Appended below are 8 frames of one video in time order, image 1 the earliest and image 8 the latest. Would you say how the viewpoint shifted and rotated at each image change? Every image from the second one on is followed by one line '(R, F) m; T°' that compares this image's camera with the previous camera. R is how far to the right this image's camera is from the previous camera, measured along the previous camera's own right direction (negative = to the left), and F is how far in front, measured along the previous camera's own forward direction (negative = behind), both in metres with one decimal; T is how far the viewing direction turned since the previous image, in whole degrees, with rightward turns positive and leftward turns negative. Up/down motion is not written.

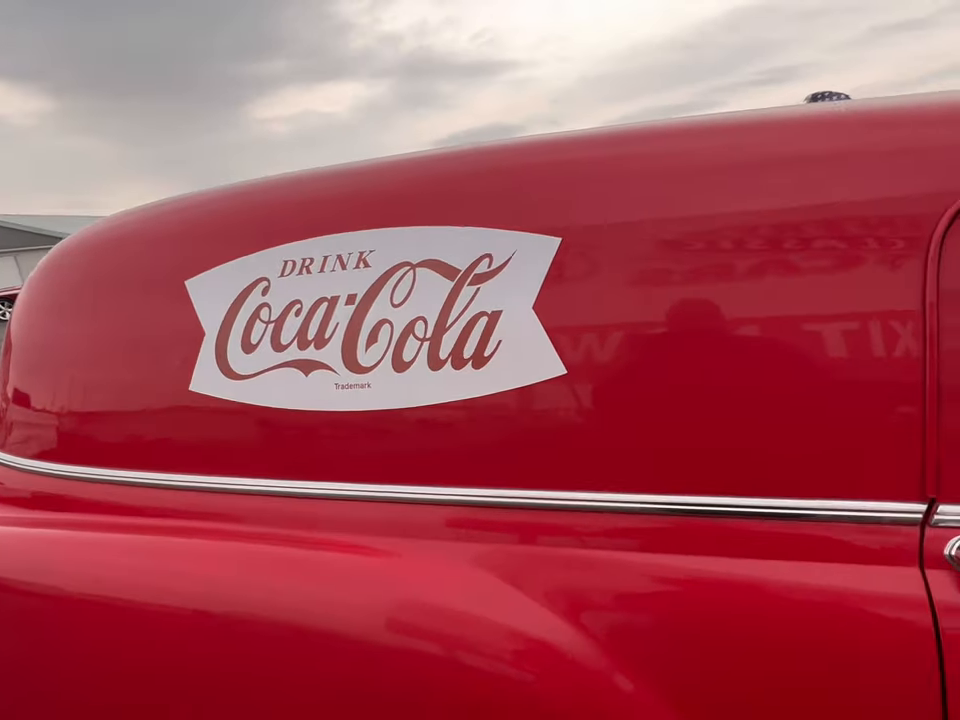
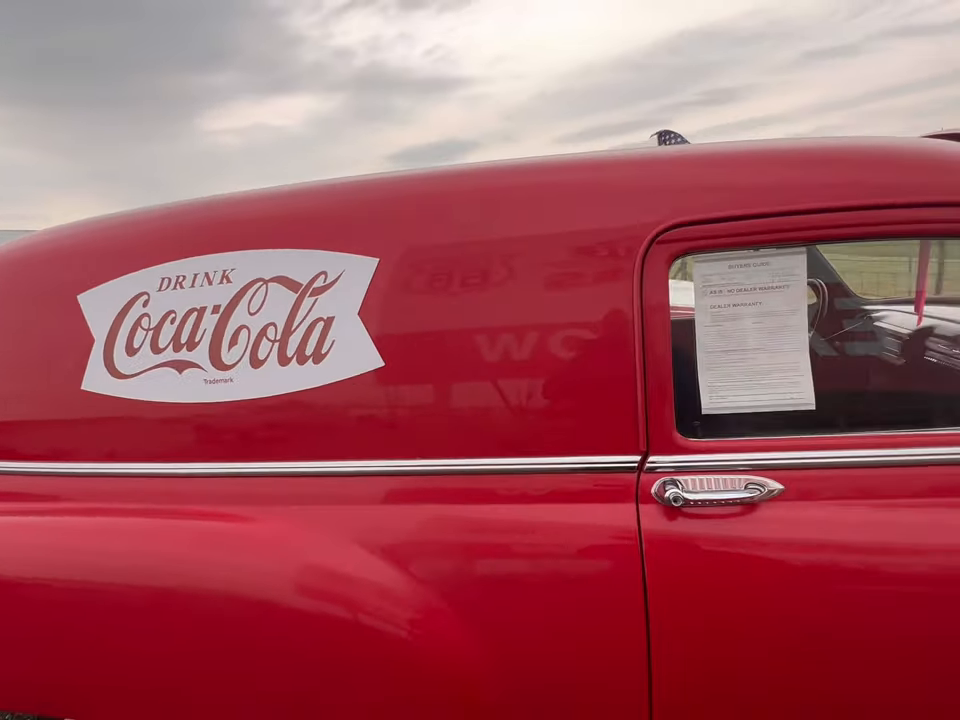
(+0.3, -0.3) m; +4°
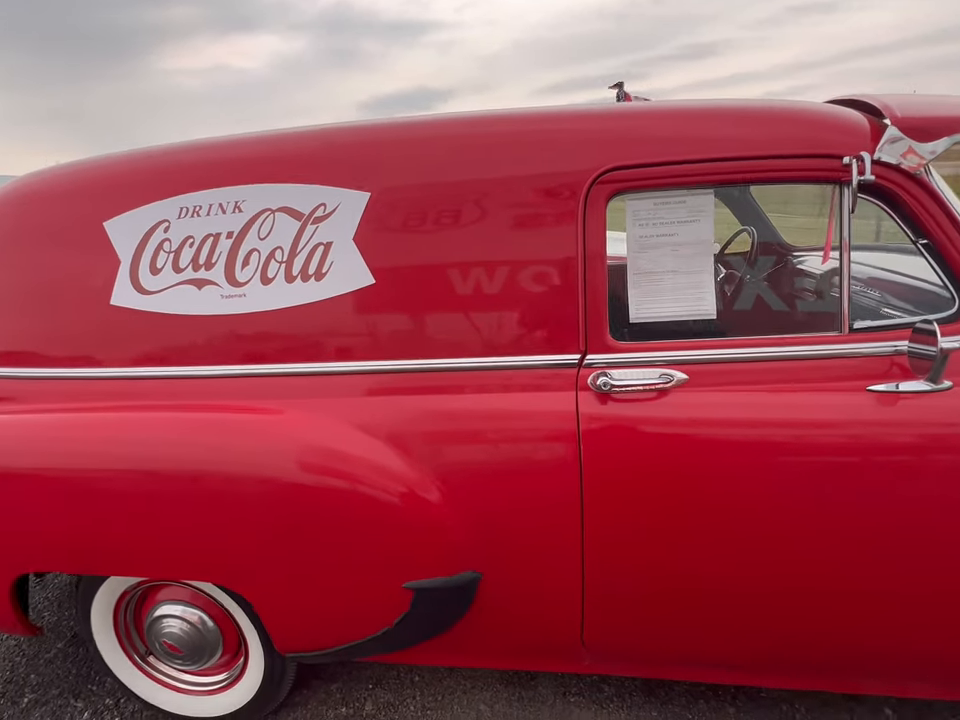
(0.0, -0.3) m; +3°
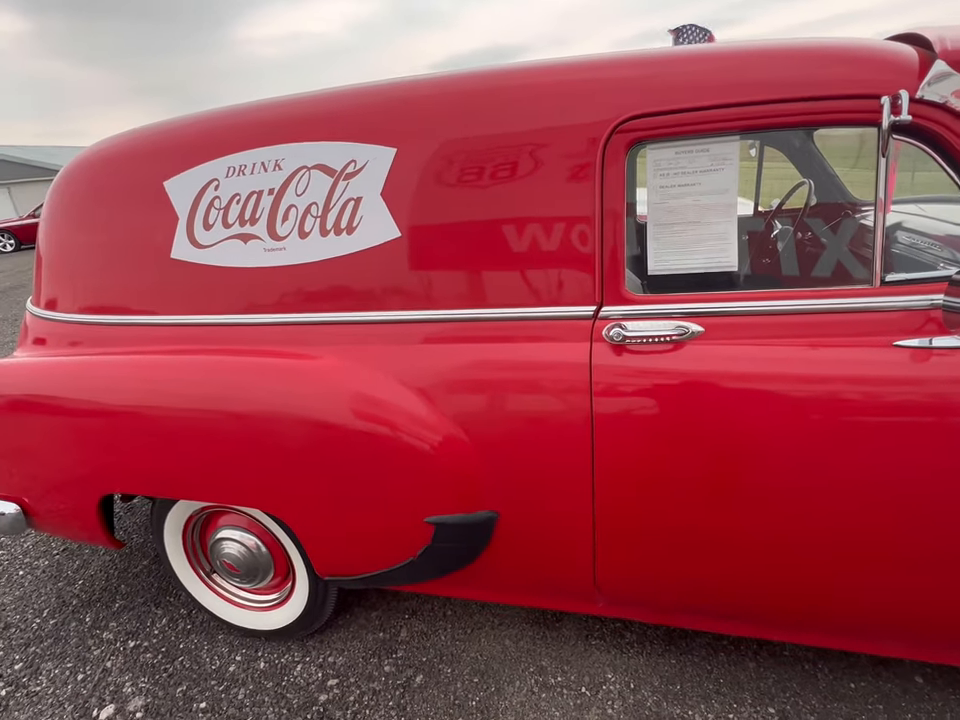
(+0.1, -0.1) m; -7°
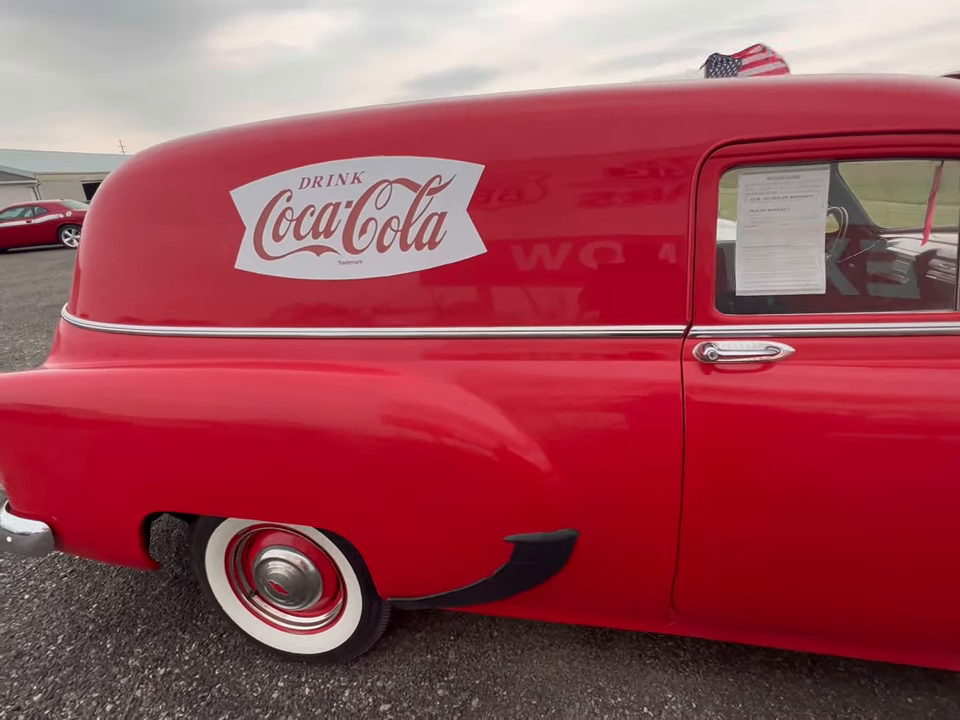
(-0.3, 0.0) m; +3°
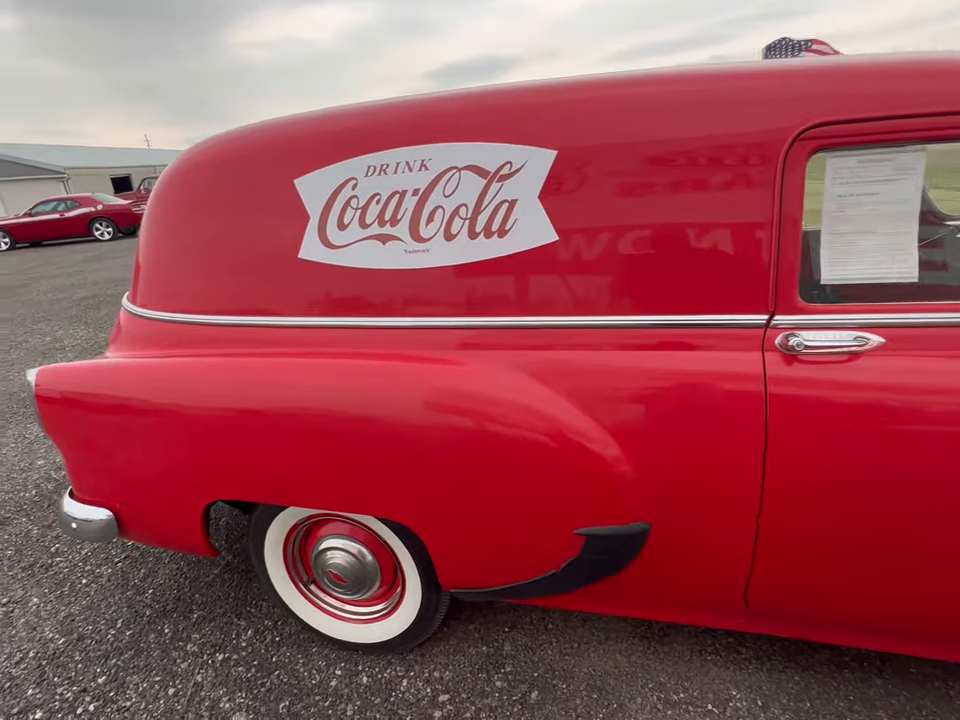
(-0.1, 0.0) m; -2°
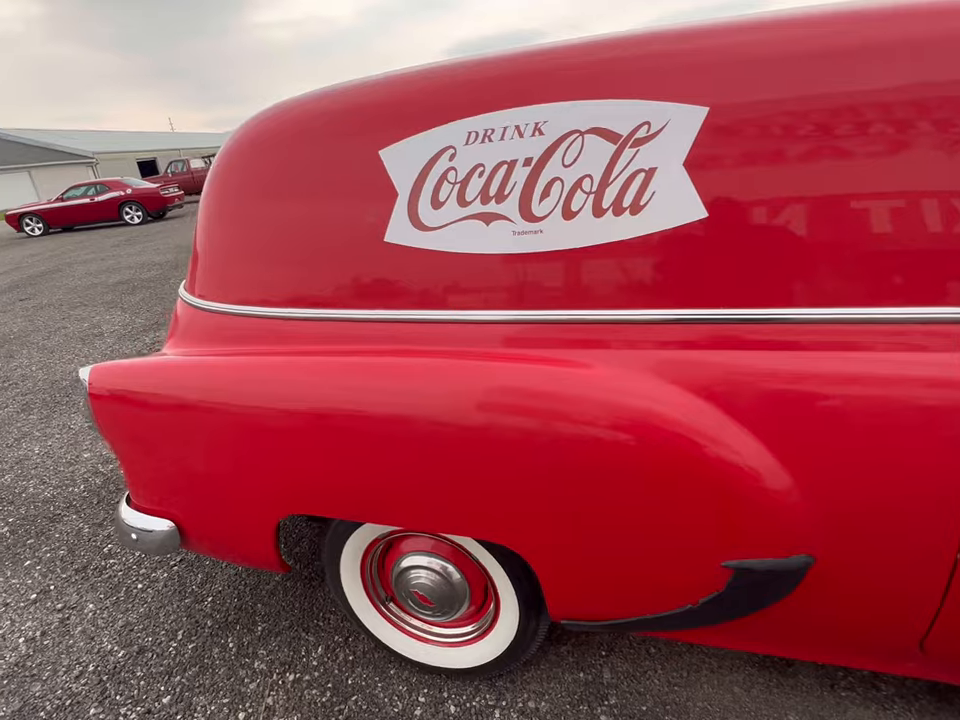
(-0.2, +0.2) m; -2°
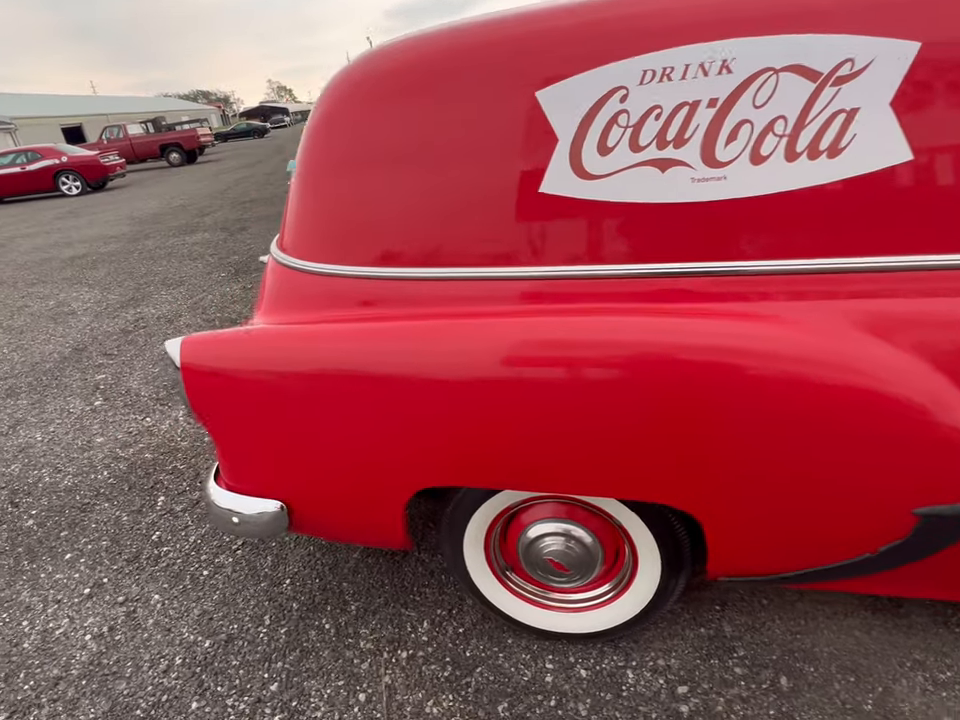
(-0.5, +0.1) m; +5°
